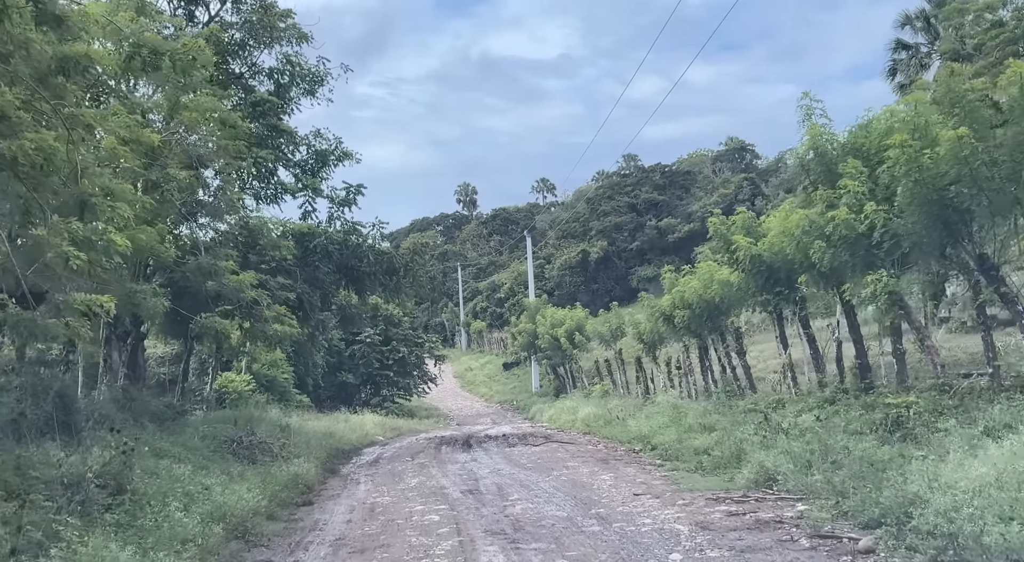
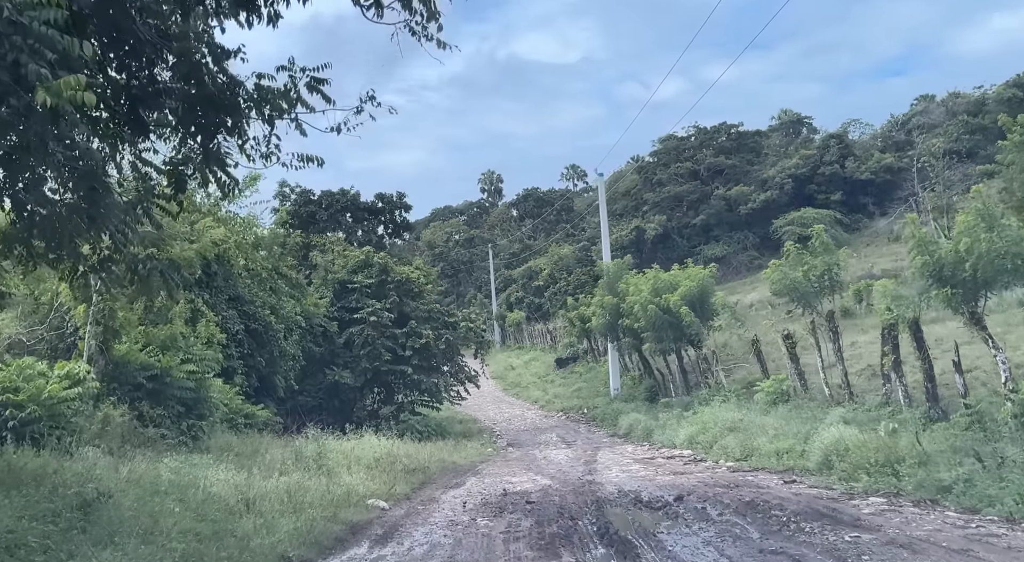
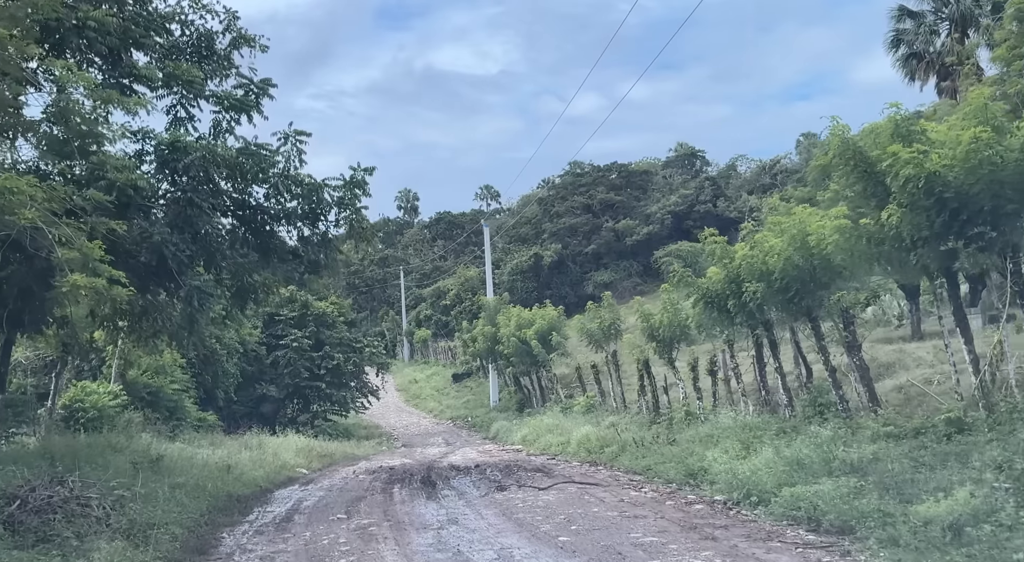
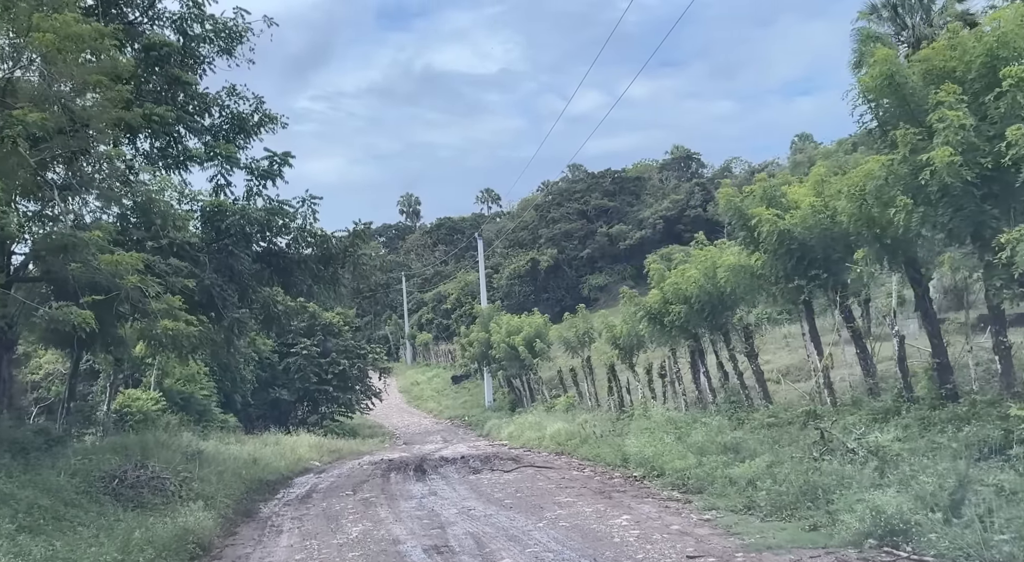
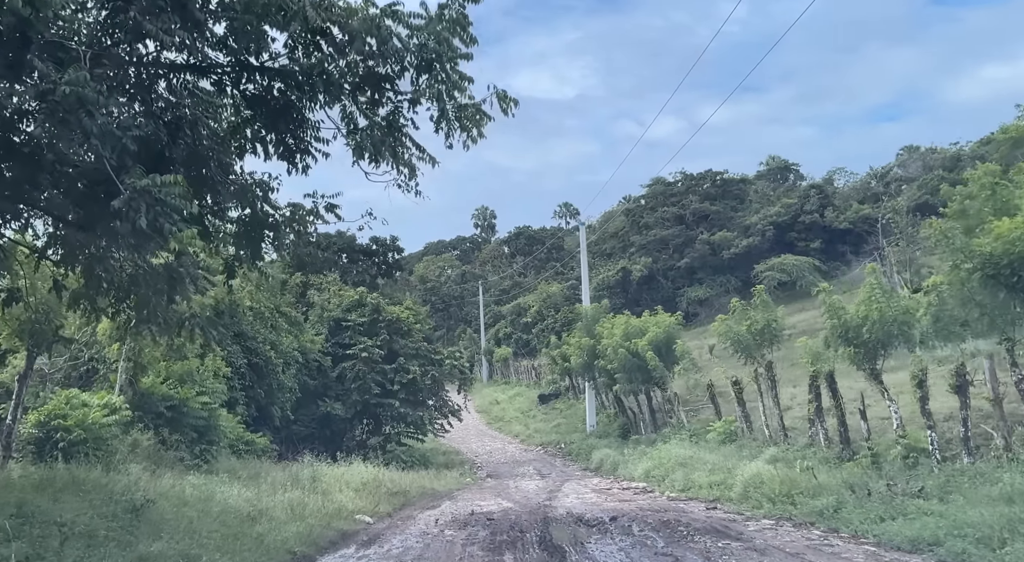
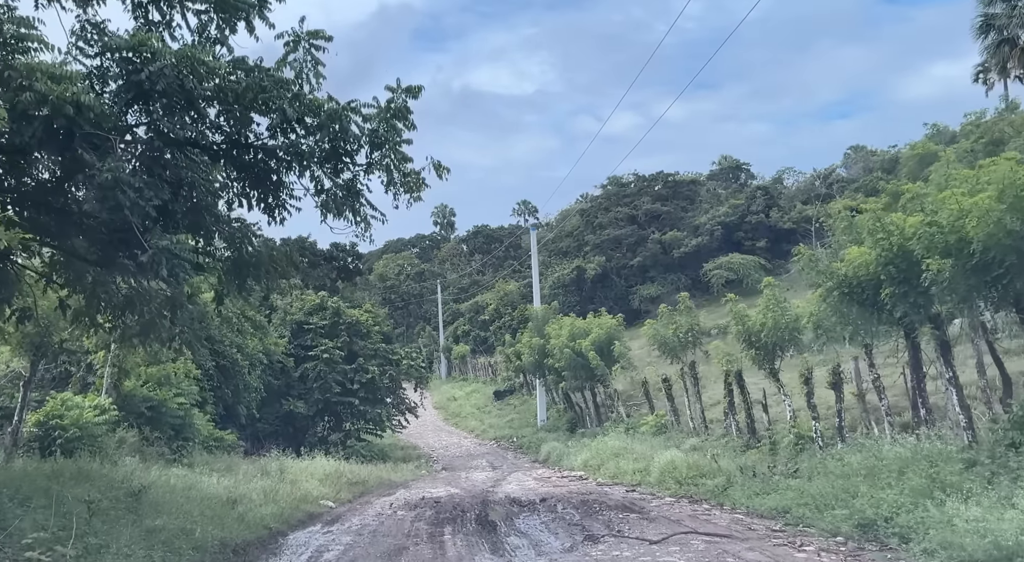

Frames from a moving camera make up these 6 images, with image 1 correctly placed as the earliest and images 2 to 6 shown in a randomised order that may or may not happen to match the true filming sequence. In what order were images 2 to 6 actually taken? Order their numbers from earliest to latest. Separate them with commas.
4, 3, 6, 5, 2
